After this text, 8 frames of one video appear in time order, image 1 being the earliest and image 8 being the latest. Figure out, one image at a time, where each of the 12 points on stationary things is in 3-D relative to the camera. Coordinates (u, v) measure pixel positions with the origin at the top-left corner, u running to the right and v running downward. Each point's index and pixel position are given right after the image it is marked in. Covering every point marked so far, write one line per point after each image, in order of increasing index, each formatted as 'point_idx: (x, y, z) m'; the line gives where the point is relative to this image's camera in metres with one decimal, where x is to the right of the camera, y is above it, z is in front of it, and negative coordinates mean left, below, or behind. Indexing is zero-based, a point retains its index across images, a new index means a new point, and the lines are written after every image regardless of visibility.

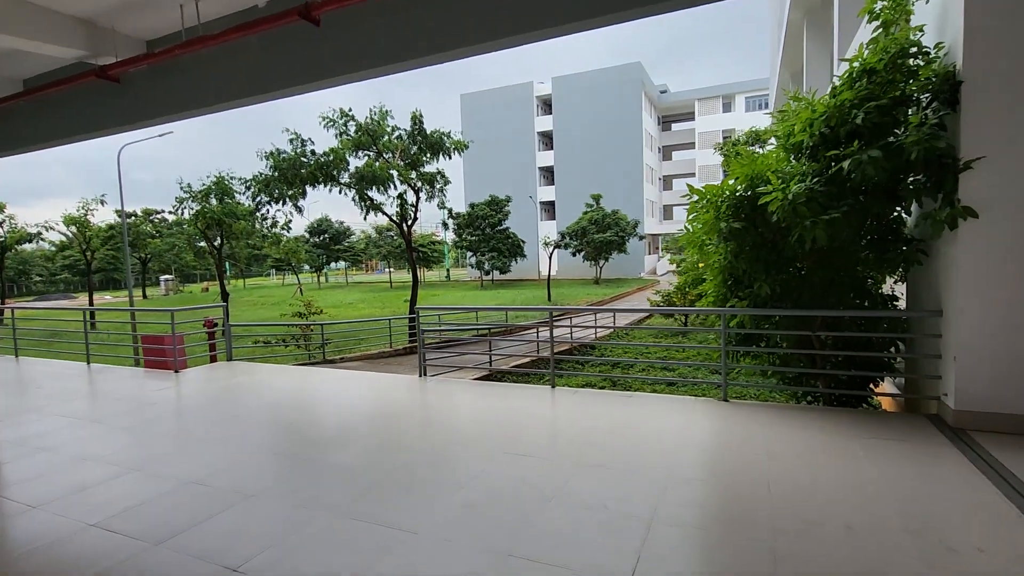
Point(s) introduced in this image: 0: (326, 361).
0: (-2.9, -1.2, +8.2) m
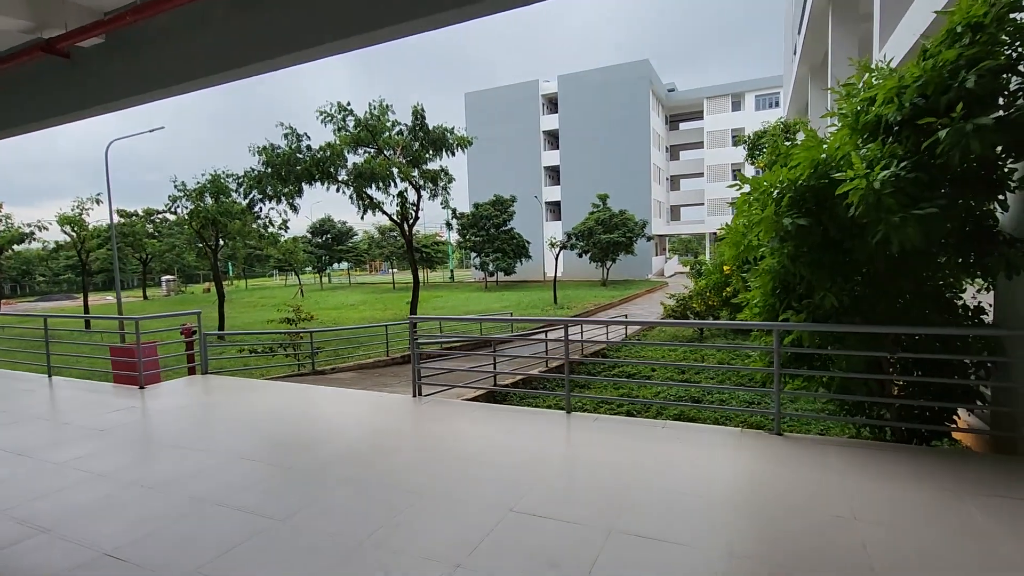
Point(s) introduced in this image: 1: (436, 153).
0: (-2.8, -1.2, +7.5) m
1: (-2.2, +3.8, +14.7) m
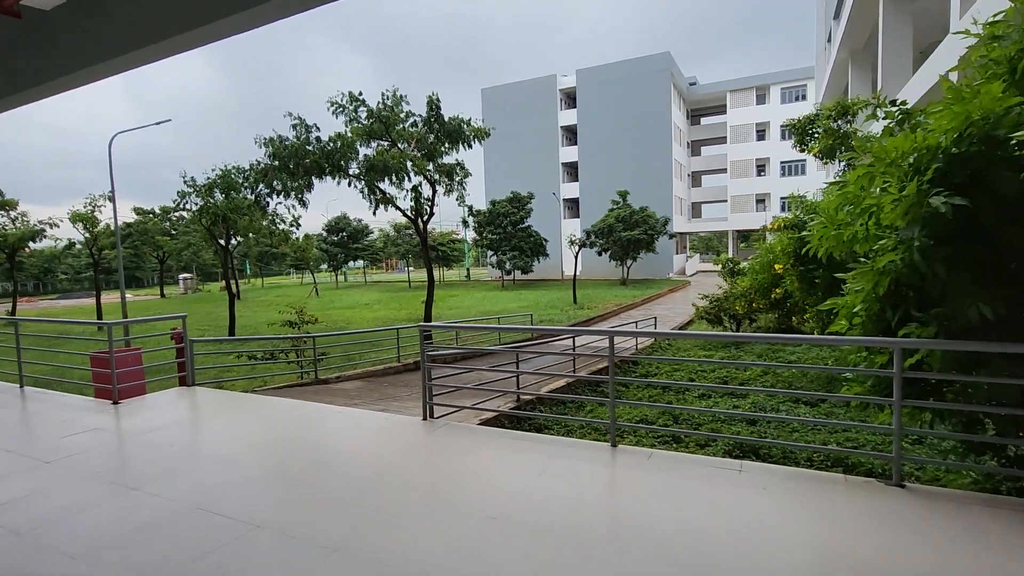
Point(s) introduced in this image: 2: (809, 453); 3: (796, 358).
0: (-2.5, -1.2, +6.8) m
1: (-1.6, +3.8, +13.9) m
2: (+2.5, -1.4, +4.4) m
3: (+4.9, -1.2, +9.0) m
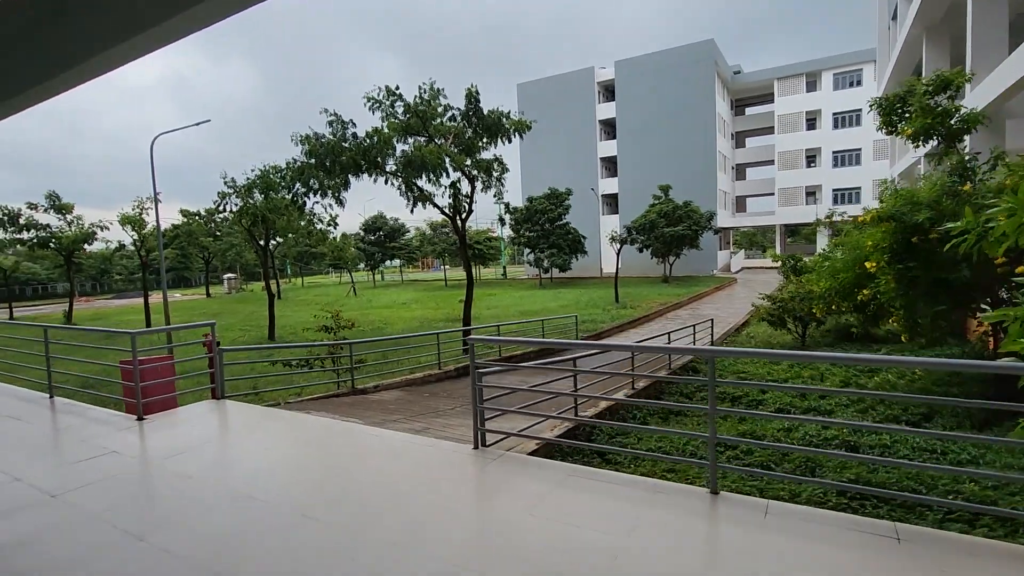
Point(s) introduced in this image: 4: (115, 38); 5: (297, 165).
0: (-1.9, -1.3, +6.4) m
1: (-0.5, +3.8, +13.4) m
2: (+3.0, -1.4, +3.7) m
3: (+5.7, -1.2, +8.0) m
4: (-2.8, +1.7, +3.6) m
5: (-5.4, +3.1, +12.9) m
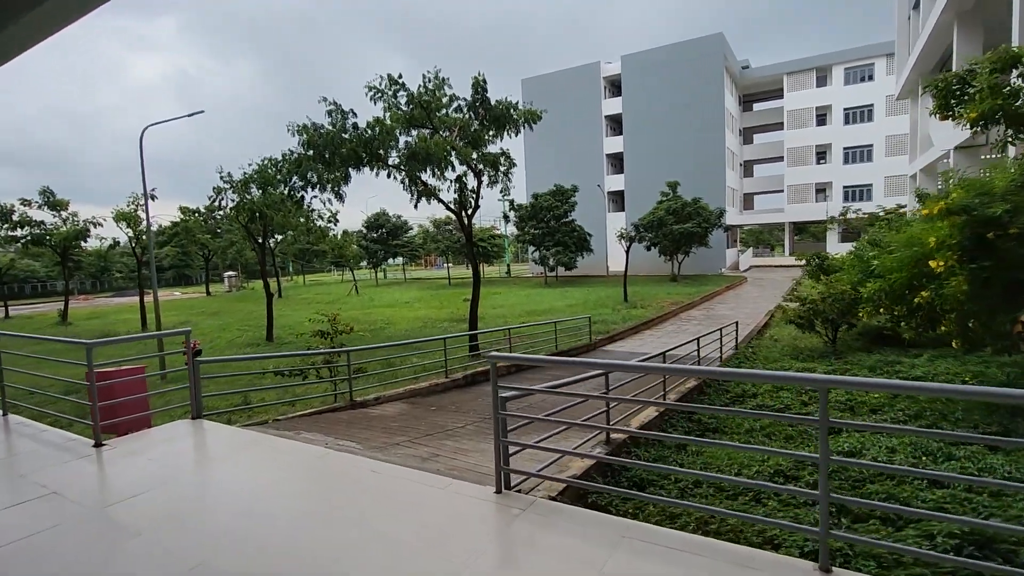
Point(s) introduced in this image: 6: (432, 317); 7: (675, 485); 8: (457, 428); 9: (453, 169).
0: (-1.7, -1.3, +5.7) m
1: (-0.3, +3.8, +12.7) m
2: (+3.2, -1.4, +3.0) m
3: (+5.8, -1.2, +7.3) m
4: (-2.6, +1.7, +2.9) m
5: (-5.2, +3.1, +12.3) m
6: (-3.0, -1.1, +19.5) m
7: (+1.2, -1.5, +3.9) m
8: (-0.5, -1.3, +4.9) m
9: (-1.4, +2.8, +12.2) m
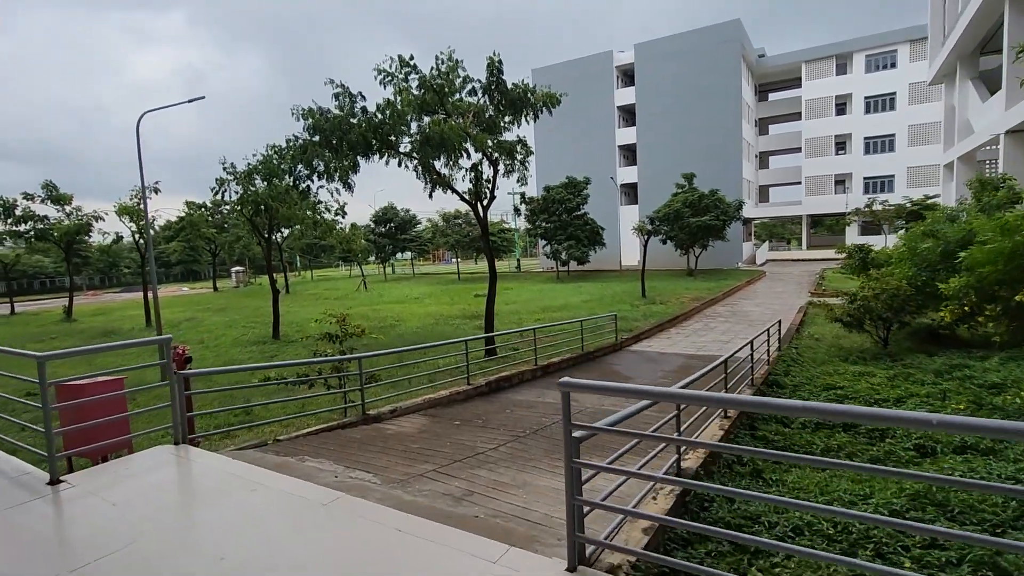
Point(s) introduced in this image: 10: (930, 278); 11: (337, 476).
0: (-1.4, -1.3, +5.0) m
1: (+0.1, +3.9, +11.9) m
2: (+3.5, -1.4, +2.2) m
3: (+6.2, -1.2, +6.5) m
4: (-2.3, +1.7, +2.2) m
5: (-4.7, +3.2, +11.6) m
6: (-2.5, -0.9, +18.7) m
7: (+1.5, -1.5, +3.1) m
8: (-0.2, -1.3, +4.2) m
9: (-1.0, +2.9, +11.4) m
10: (+7.2, +0.2, +9.0) m
11: (-1.2, -1.2, +3.5) m
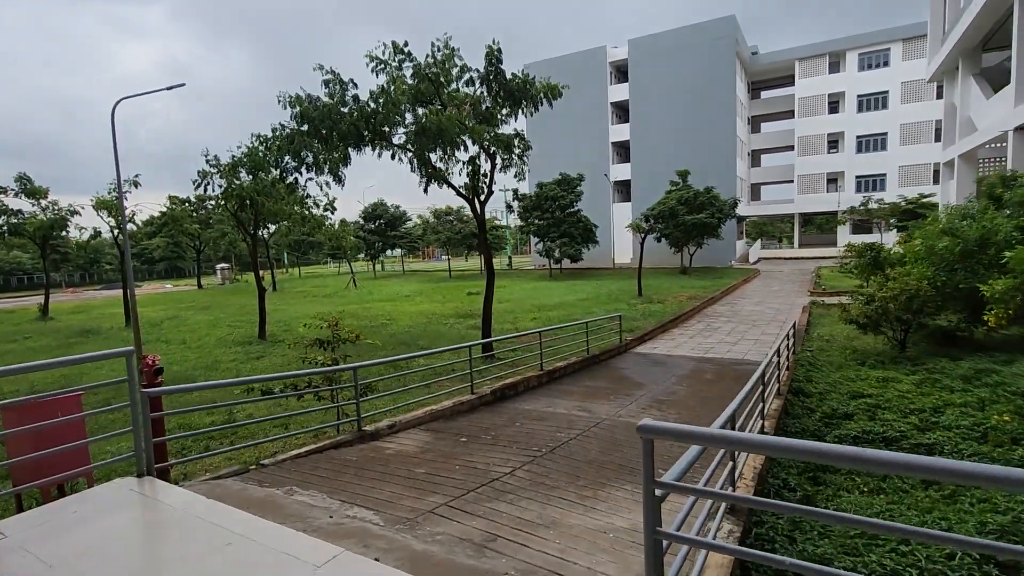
0: (-1.3, -1.3, +4.5) m
1: (+0.1, +3.9, +11.4) m
2: (+3.6, -1.5, +1.8) m
3: (+6.3, -1.2, +6.1) m
4: (-2.2, +1.7, +1.6) m
5: (-4.7, +3.2, +10.9) m
6: (-2.6, -0.8, +18.2) m
7: (+1.7, -1.5, +2.6) m
8: (-0.1, -1.3, +3.7) m
9: (-1.0, +2.9, +10.9) m
10: (+7.3, +0.2, +8.6) m
11: (-1.0, -1.3, +3.0) m
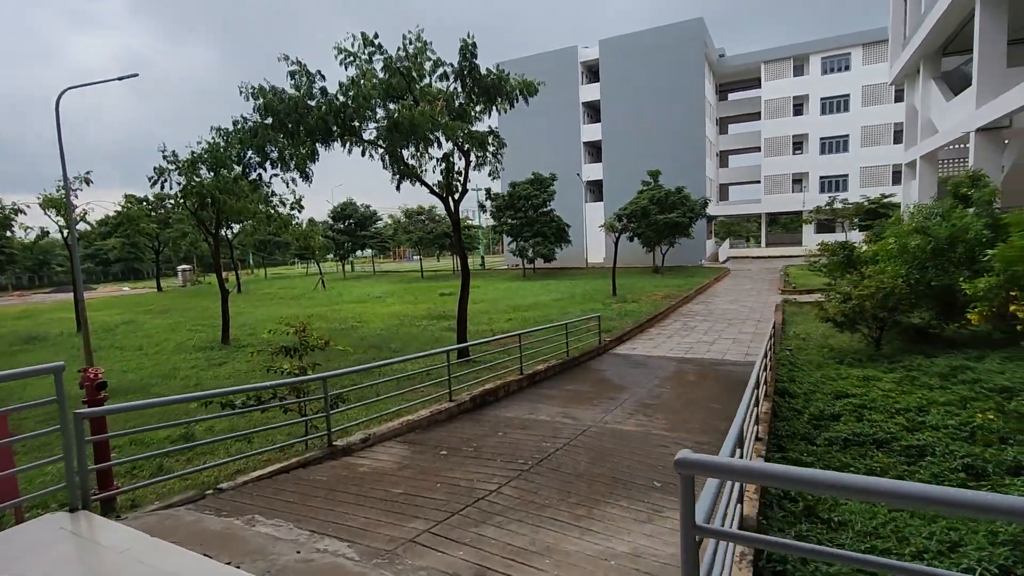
0: (-1.4, -1.3, +4.1) m
1: (-0.5, +3.9, +11.1) m
2: (+3.7, -1.5, +1.7) m
3: (+6.1, -1.2, +6.2) m
4: (-2.2, +1.6, +1.2) m
5: (-5.2, +3.2, +10.4) m
6: (-3.5, -0.9, +17.7) m
7: (+1.7, -1.5, +2.4) m
8: (-0.1, -1.3, +3.4) m
9: (-1.5, +2.9, +10.5) m
10: (+6.9, +0.2, +8.7) m
11: (-1.1, -1.3, +2.6) m
